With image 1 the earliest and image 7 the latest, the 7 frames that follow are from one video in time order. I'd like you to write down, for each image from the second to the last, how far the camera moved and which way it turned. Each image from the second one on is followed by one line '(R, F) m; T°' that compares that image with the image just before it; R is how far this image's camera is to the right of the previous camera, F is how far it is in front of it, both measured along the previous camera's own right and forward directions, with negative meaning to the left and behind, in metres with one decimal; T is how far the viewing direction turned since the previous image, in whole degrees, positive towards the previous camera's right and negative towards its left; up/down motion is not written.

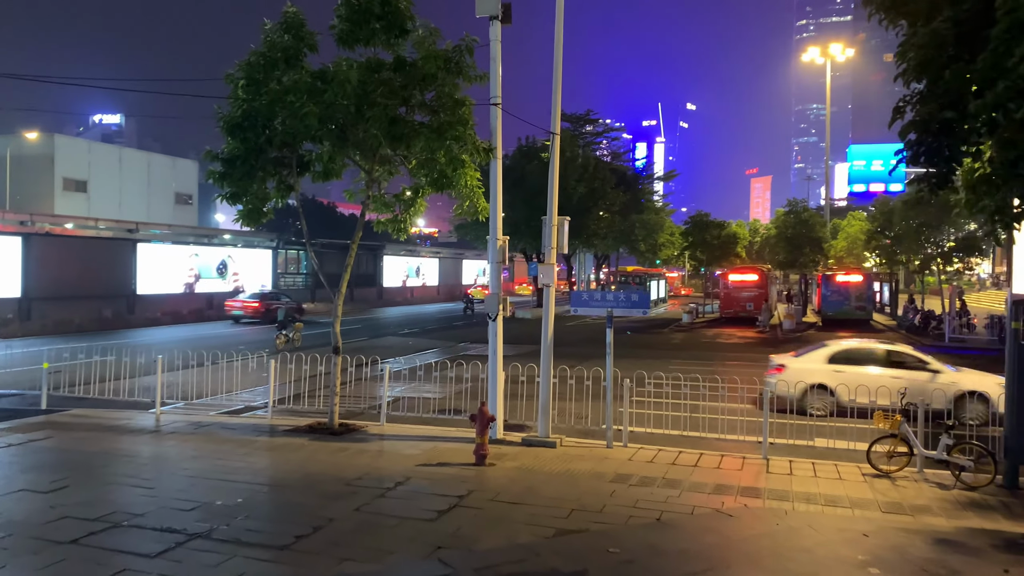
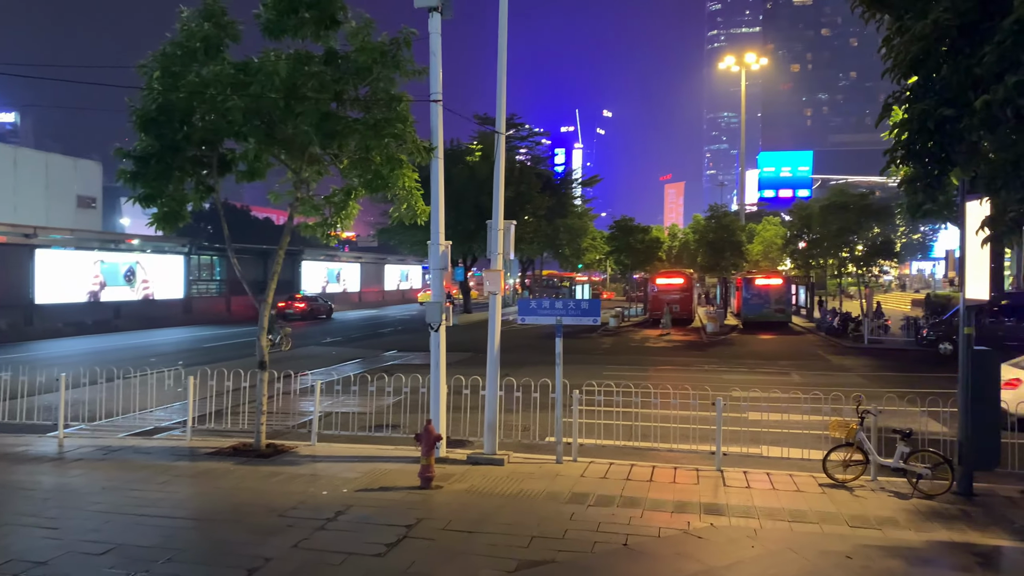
(-0.3, +0.5) m; +6°
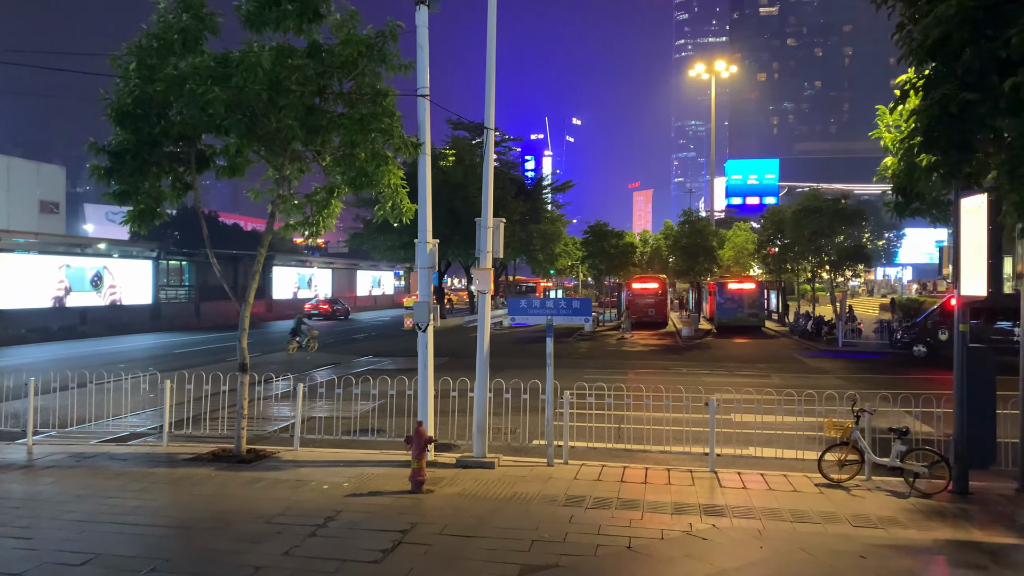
(-0.2, +0.2) m; +2°
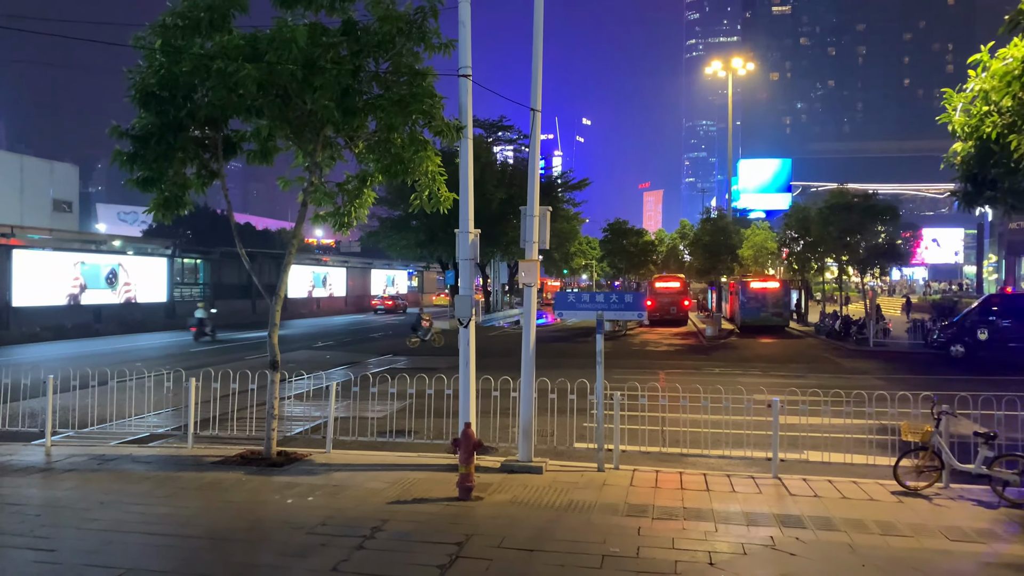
(-0.4, +0.5) m; -1°
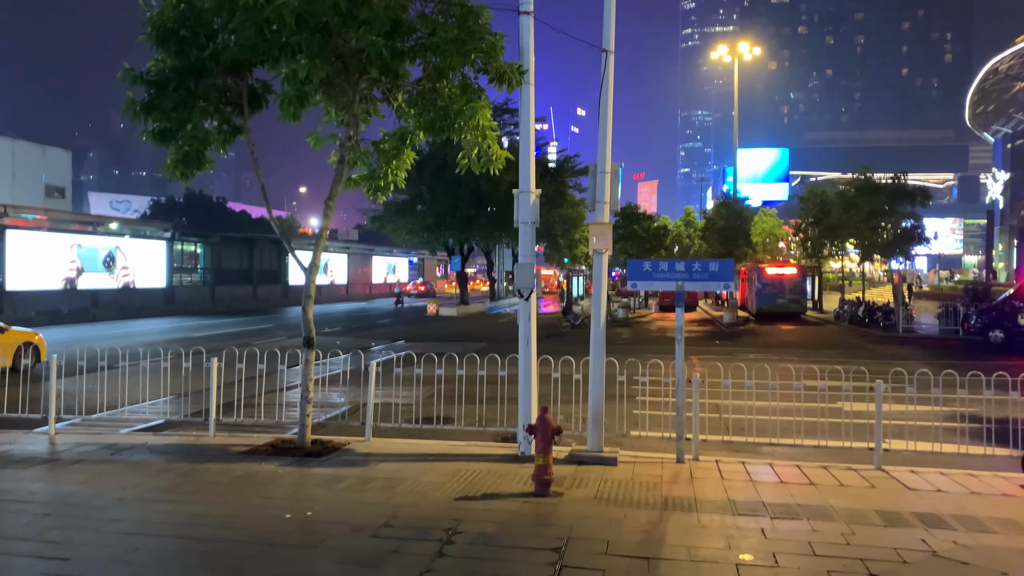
(-0.7, +1.0) m; 0°
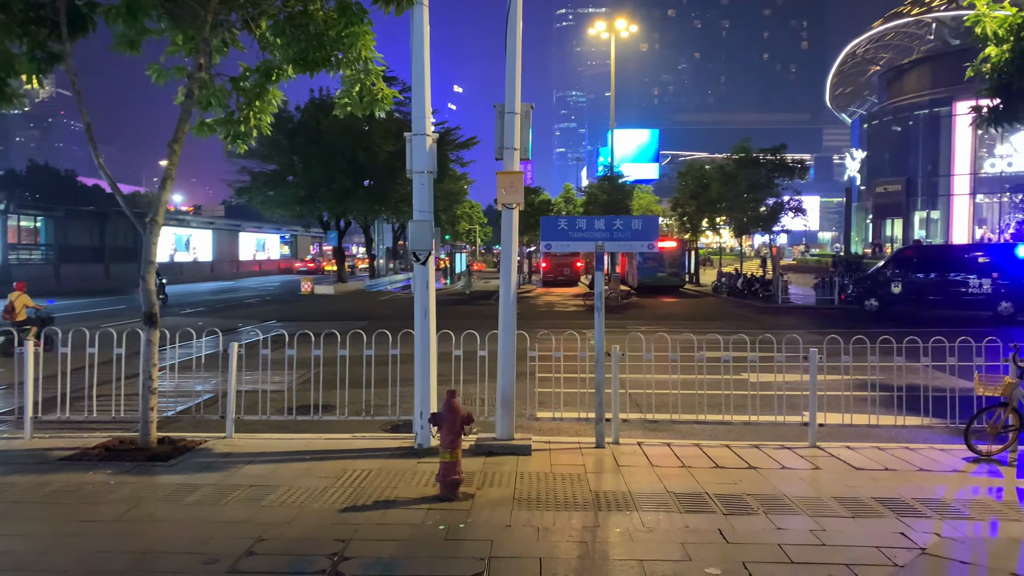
(-0.1, +1.1) m; +9°
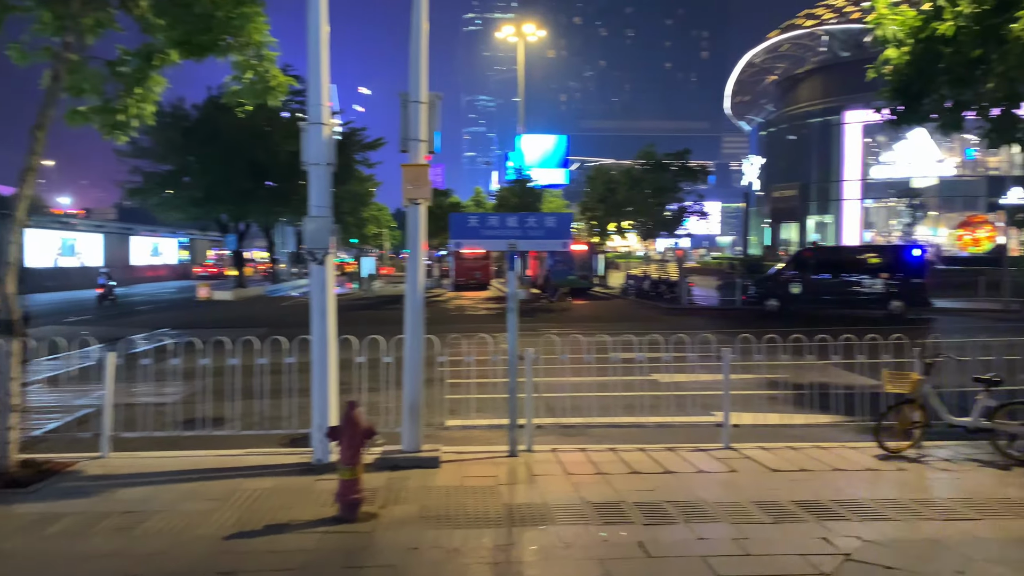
(0.0, +0.3) m; +6°
